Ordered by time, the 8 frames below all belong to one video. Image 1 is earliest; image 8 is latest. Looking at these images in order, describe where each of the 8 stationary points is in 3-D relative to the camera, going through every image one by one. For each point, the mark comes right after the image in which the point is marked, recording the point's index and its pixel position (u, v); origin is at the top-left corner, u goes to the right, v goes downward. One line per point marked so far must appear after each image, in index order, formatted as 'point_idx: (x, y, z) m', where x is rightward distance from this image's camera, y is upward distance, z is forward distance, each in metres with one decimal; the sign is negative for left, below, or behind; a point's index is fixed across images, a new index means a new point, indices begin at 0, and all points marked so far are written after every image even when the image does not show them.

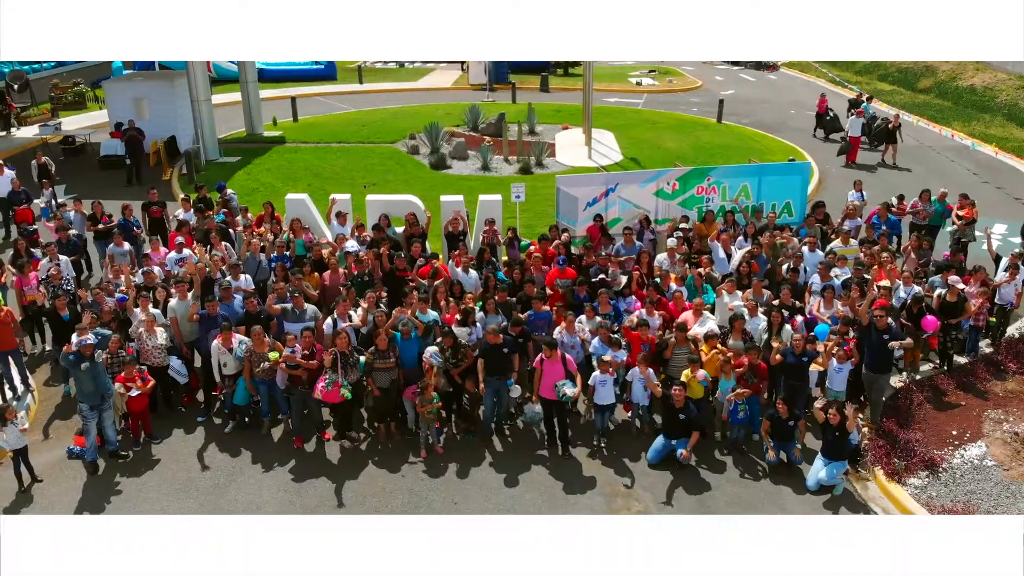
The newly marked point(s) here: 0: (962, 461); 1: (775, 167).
0: (+3.5, -1.4, +8.3) m
1: (+3.1, +1.4, +12.8) m
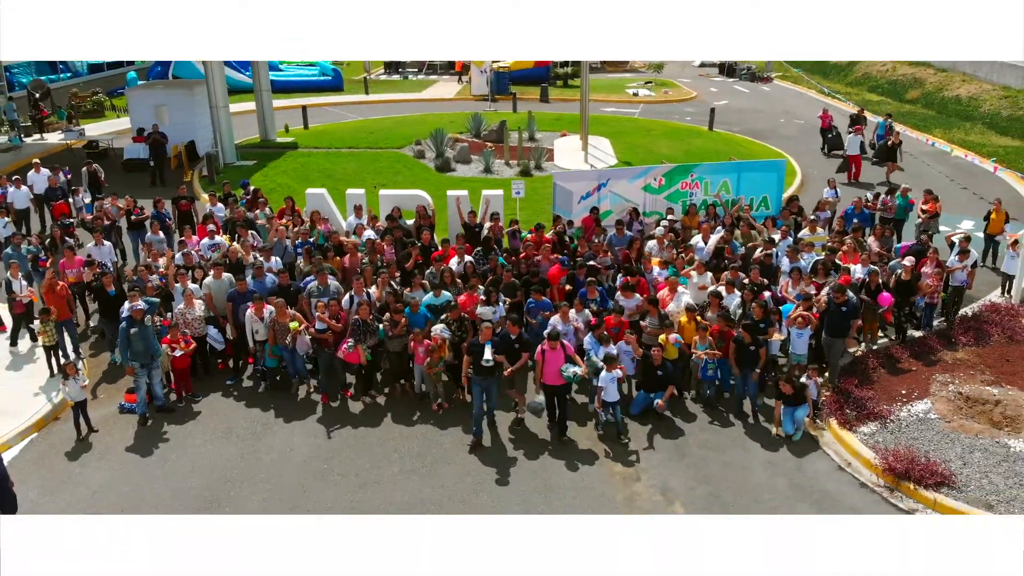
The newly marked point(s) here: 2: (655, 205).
0: (+3.5, -1.1, +9.4) m
1: (+3.1, +1.6, +14.0) m
2: (+1.9, +1.1, +14.0) m
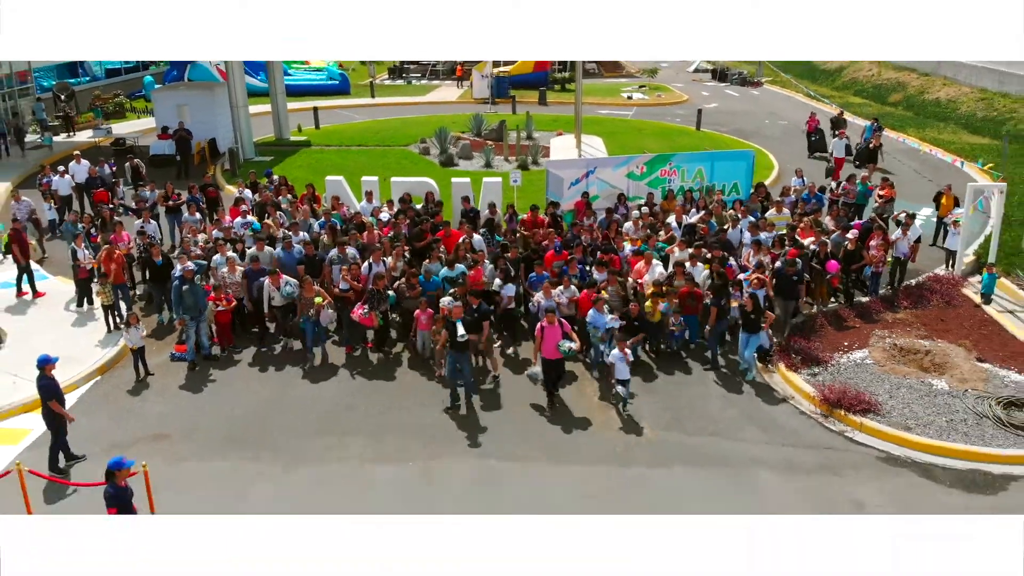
0: (+3.5, -0.8, +10.9) m
1: (+3.1, +1.9, +15.5) m
2: (+1.8, +1.4, +15.6) m
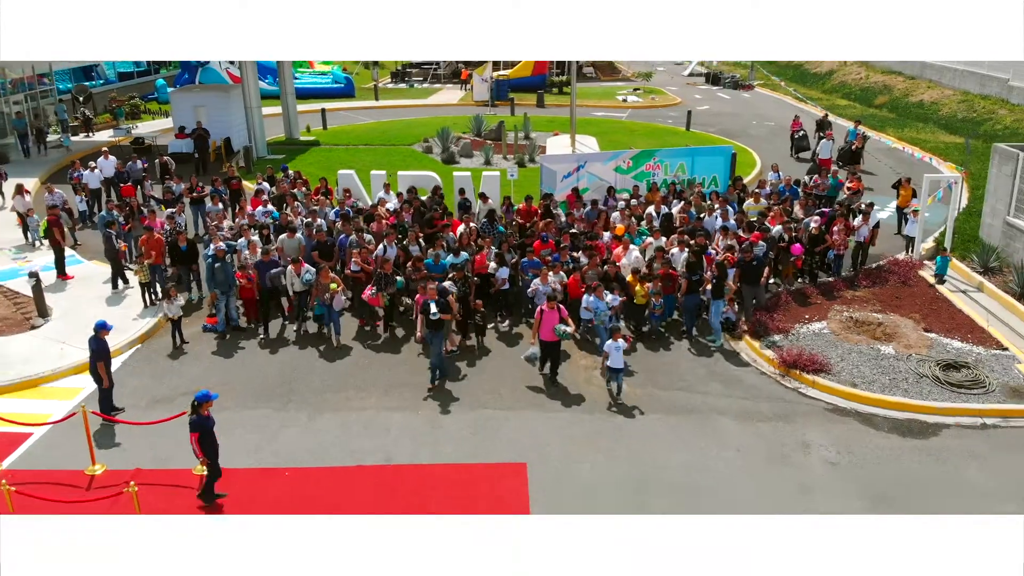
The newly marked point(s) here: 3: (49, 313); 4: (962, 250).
0: (+3.4, -0.5, +12.3) m
1: (+3.1, +2.2, +16.9) m
2: (+1.8, +1.7, +16.9) m
3: (-5.9, -0.3, +13.6) m
4: (+6.8, +0.6, +16.1) m
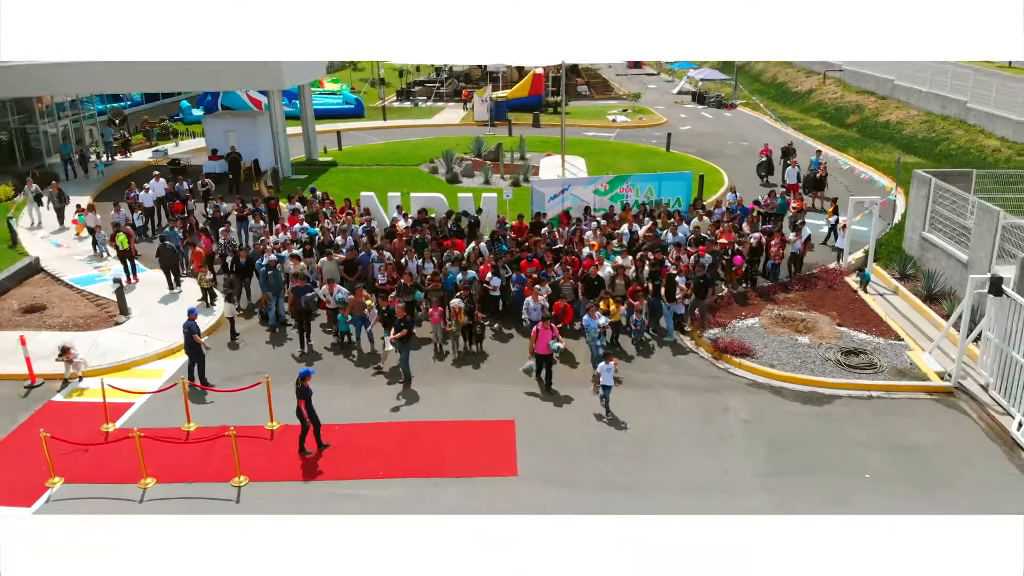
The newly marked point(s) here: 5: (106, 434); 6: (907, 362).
0: (+3.3, -0.5, +15.3) m
1: (+3.0, +2.1, +19.9) m
2: (+1.7, +1.6, +19.9) m
3: (-6.0, -0.4, +16.7) m
4: (+6.7, +0.5, +19.1) m
5: (-4.6, -1.7, +12.2) m
6: (+5.3, -1.0, +14.3) m
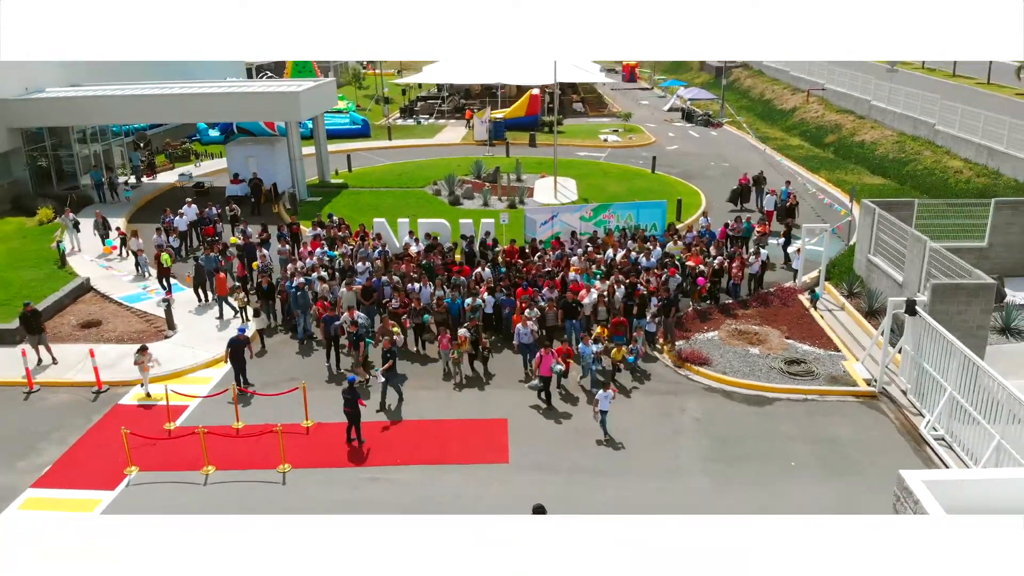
0: (+3.2, -0.9, +17.8) m
1: (+2.9, +1.8, +22.5) m
2: (+1.6, +1.3, +22.5) m
3: (-6.1, -0.7, +19.2) m
4: (+6.6, +0.2, +21.7) m
5: (-4.7, -2.0, +14.8) m
6: (+5.2, -1.3, +16.8) m
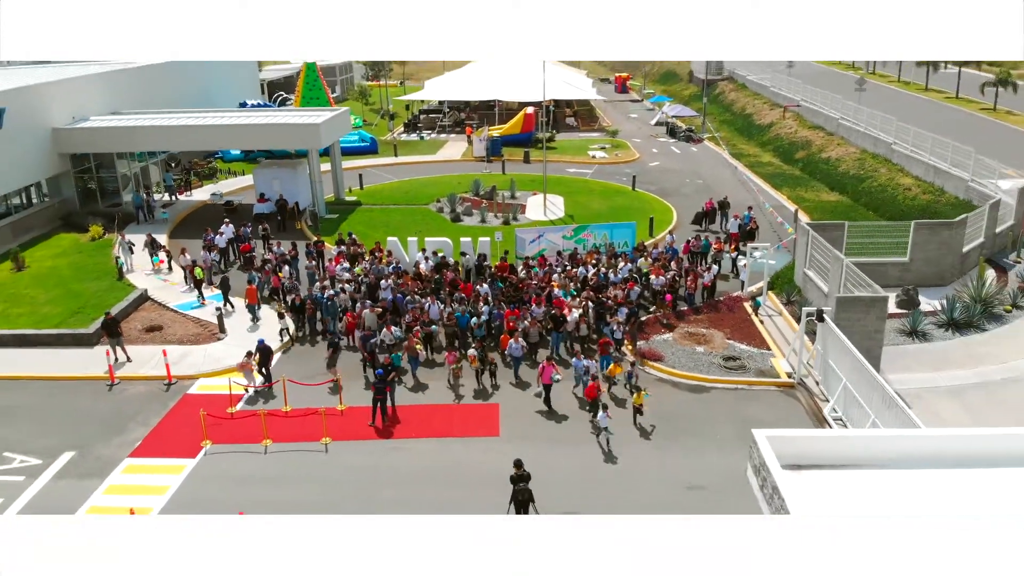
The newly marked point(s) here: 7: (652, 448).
0: (+3.1, -1.1, +21.8) m
1: (+2.7, +1.6, +26.5) m
2: (+1.4, +1.0, +26.5) m
3: (-6.2, -0.9, +23.2) m
4: (+6.4, 0.0, +25.7) m
5: (-4.9, -2.2, +18.8) m
6: (+5.0, -1.5, +20.8) m
7: (+2.3, -2.6, +17.3) m
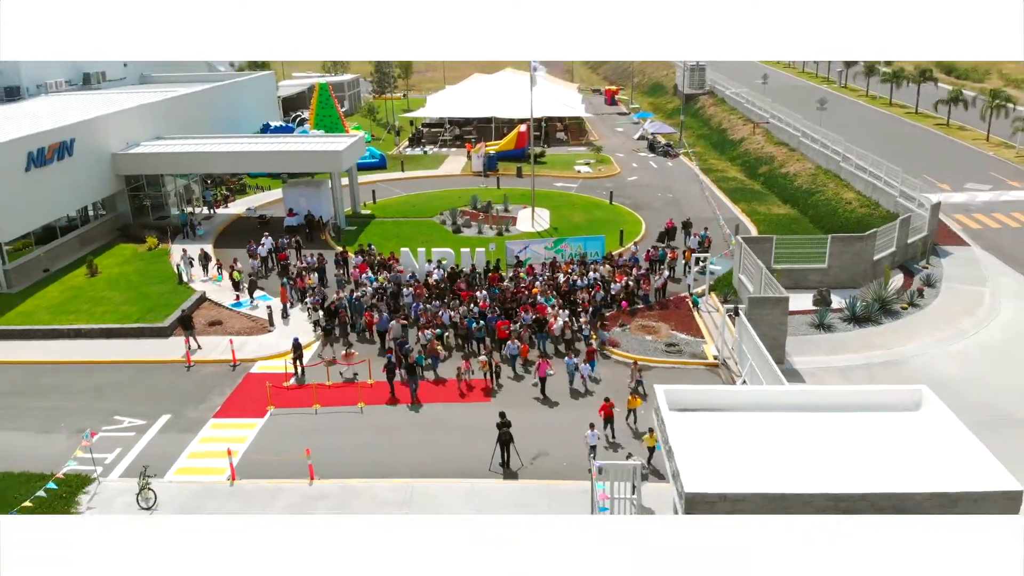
0: (+2.8, -1.1, +27.8) m
1: (+2.4, +1.5, +32.4) m
2: (+1.1, +1.0, +32.4) m
3: (-6.5, -1.0, +29.2) m
4: (+6.1, 0.0, +31.6) m
5: (-5.2, -2.3, +24.7) m
6: (+4.7, -1.6, +26.8) m
7: (+2.0, -2.6, +23.2) m
